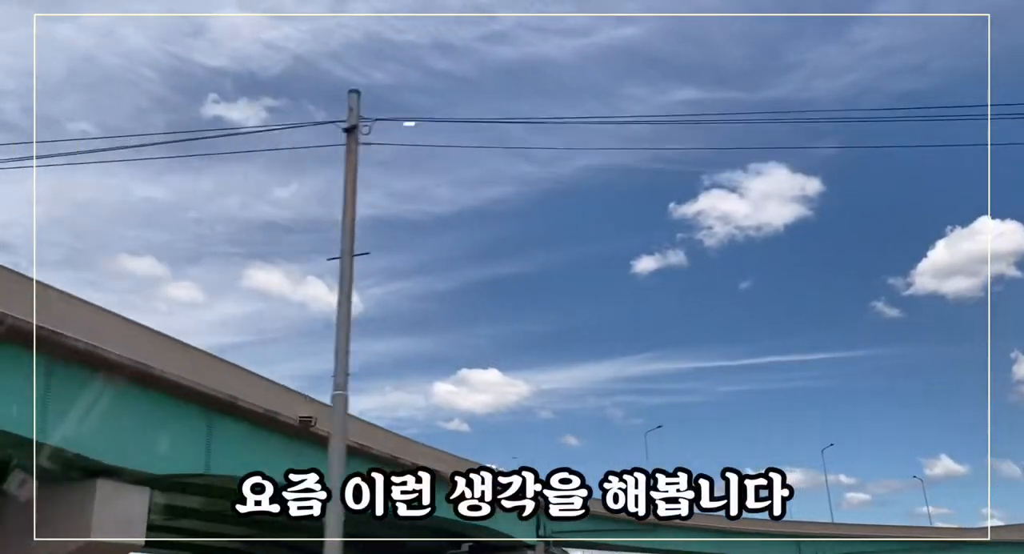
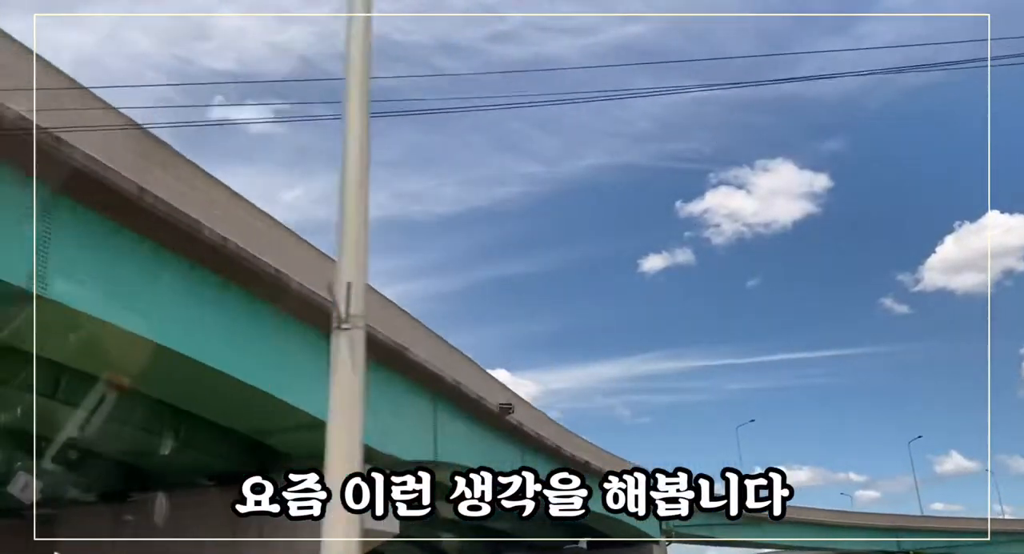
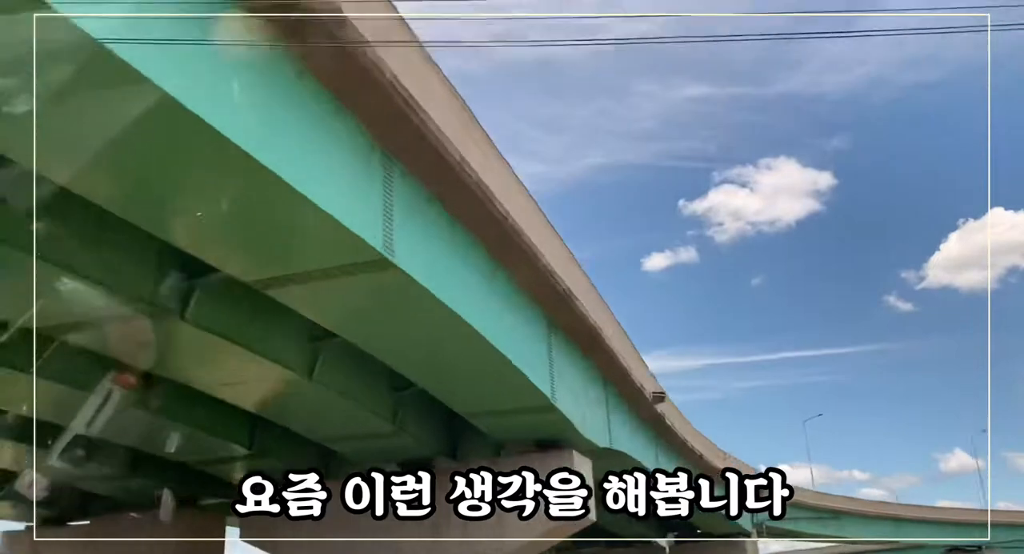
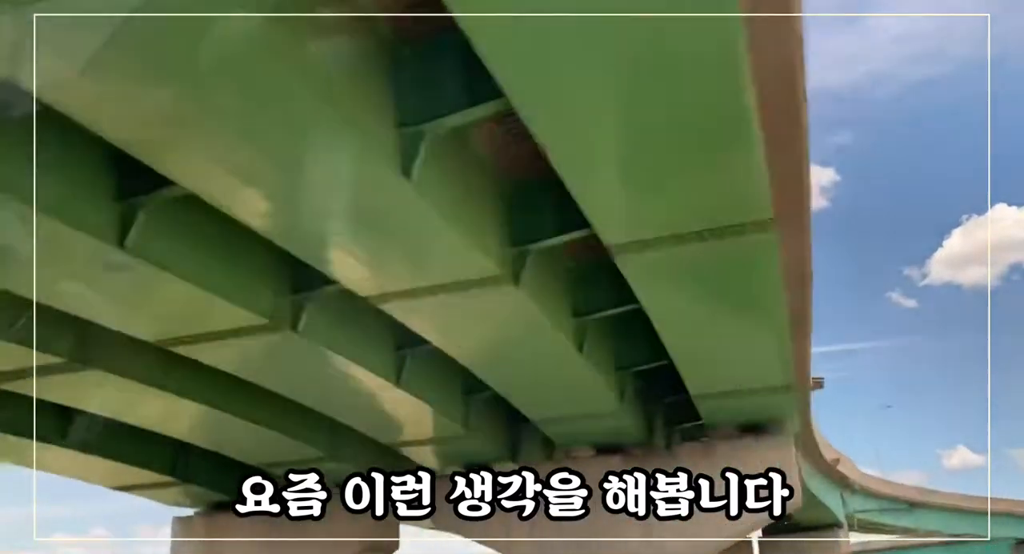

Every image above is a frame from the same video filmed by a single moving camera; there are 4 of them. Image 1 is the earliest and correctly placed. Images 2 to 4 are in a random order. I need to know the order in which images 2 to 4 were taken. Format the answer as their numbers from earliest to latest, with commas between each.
2, 3, 4
